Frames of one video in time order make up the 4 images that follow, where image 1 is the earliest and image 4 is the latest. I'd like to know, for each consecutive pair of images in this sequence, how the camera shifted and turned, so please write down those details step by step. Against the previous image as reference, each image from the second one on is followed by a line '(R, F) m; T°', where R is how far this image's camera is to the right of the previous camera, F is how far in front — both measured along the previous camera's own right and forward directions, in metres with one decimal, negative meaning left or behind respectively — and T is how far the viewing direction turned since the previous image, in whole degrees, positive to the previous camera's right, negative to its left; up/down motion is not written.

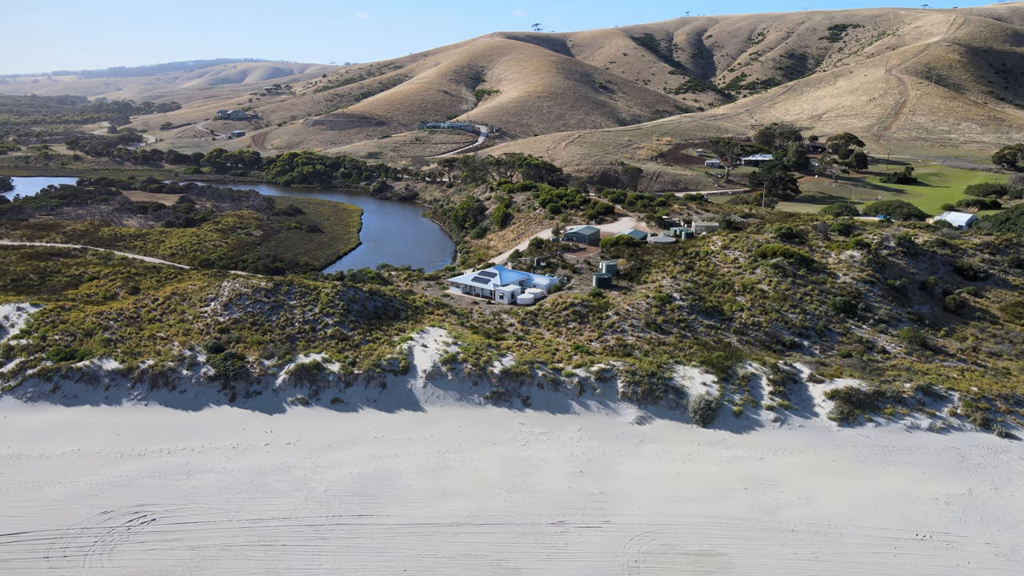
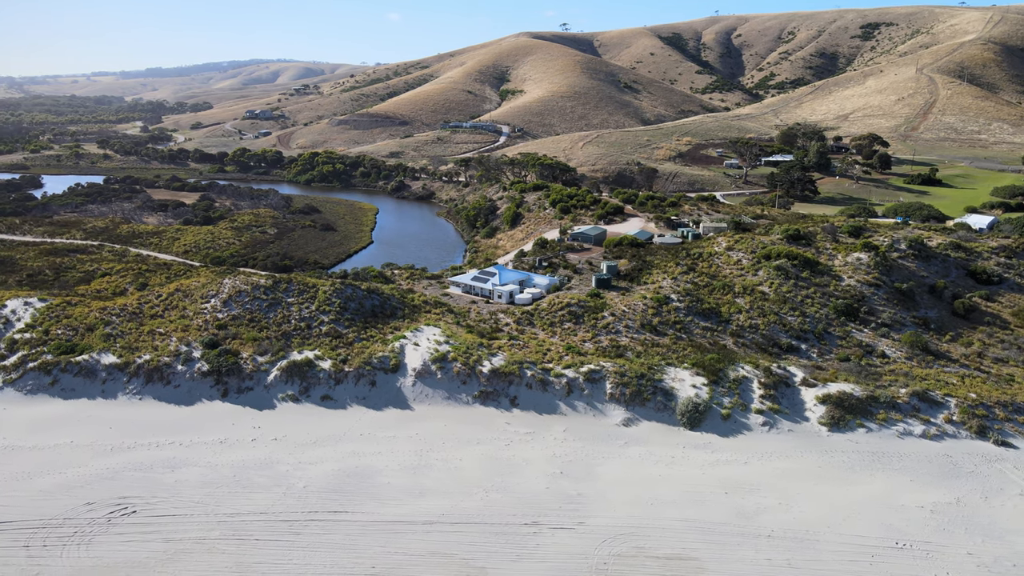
(+1.1, +0.1) m; -2°
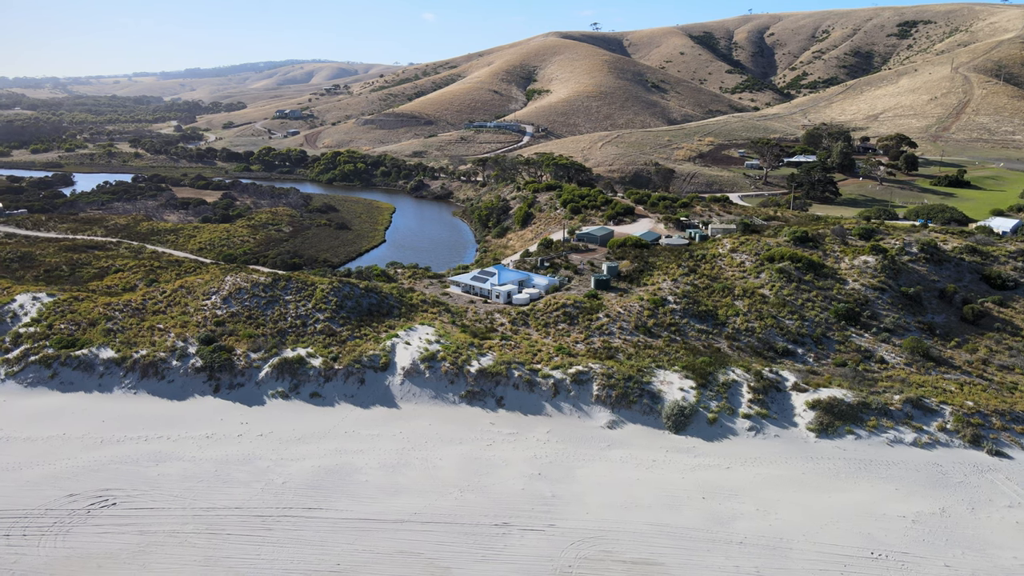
(+1.2, +0.1) m; -2°
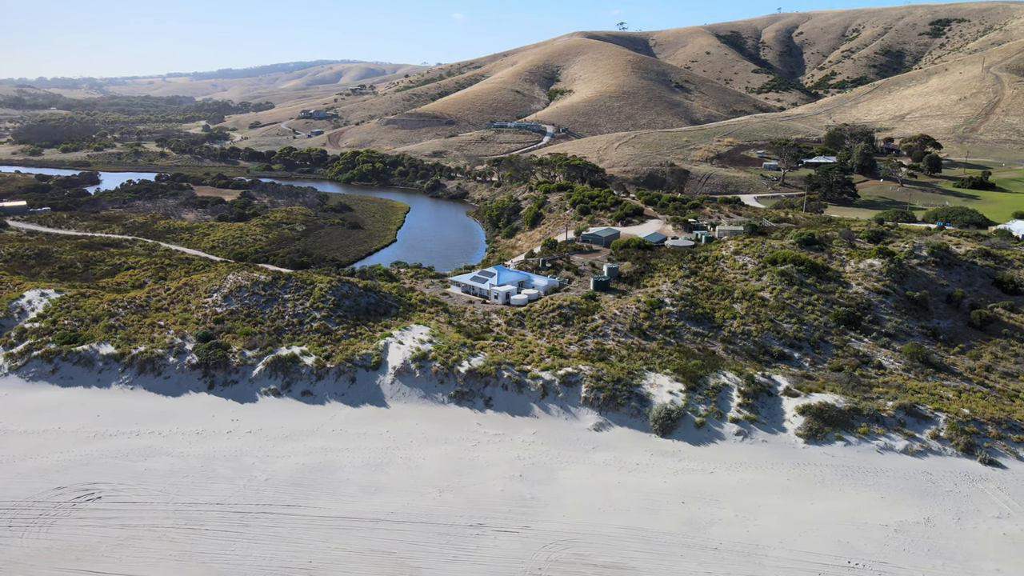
(+1.0, 0.0) m; -1°
